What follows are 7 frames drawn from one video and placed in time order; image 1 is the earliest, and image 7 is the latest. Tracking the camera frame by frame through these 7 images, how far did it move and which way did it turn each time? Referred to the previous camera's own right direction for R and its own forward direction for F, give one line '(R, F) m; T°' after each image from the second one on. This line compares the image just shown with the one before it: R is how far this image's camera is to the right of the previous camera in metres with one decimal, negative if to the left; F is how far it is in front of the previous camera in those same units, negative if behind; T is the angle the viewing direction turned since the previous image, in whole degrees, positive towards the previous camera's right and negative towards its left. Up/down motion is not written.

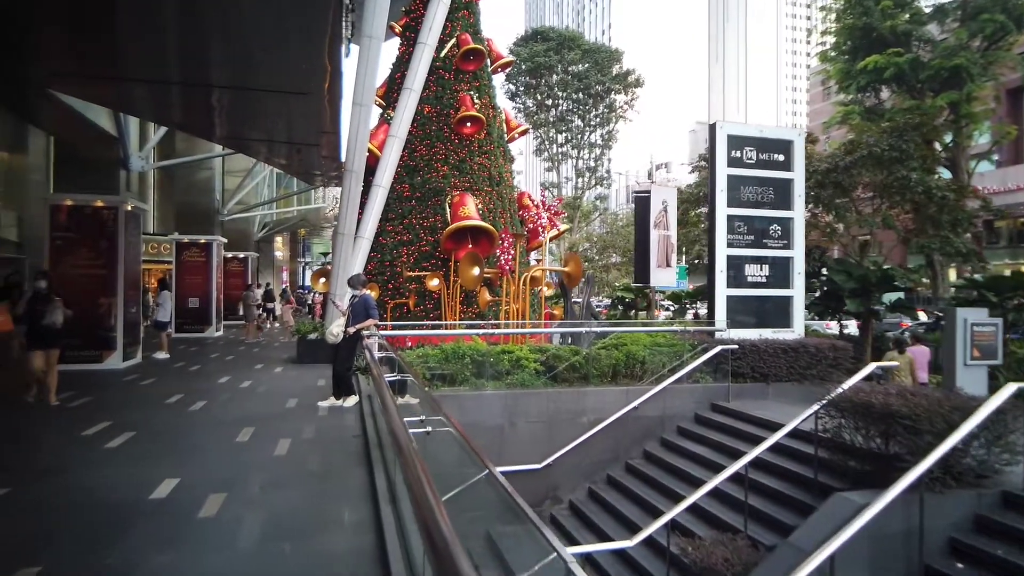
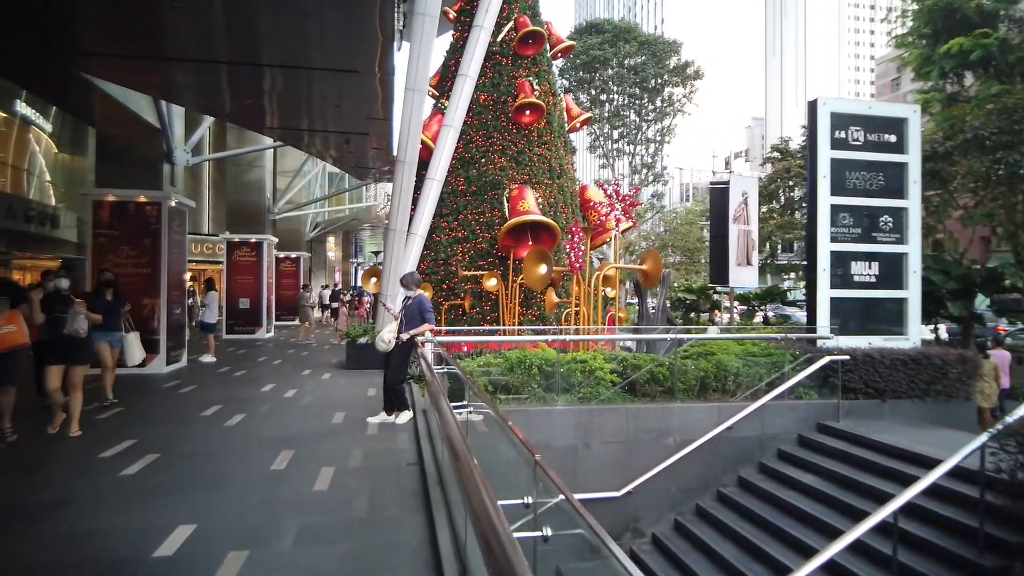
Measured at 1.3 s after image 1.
(-0.4, +1.3) m; -4°
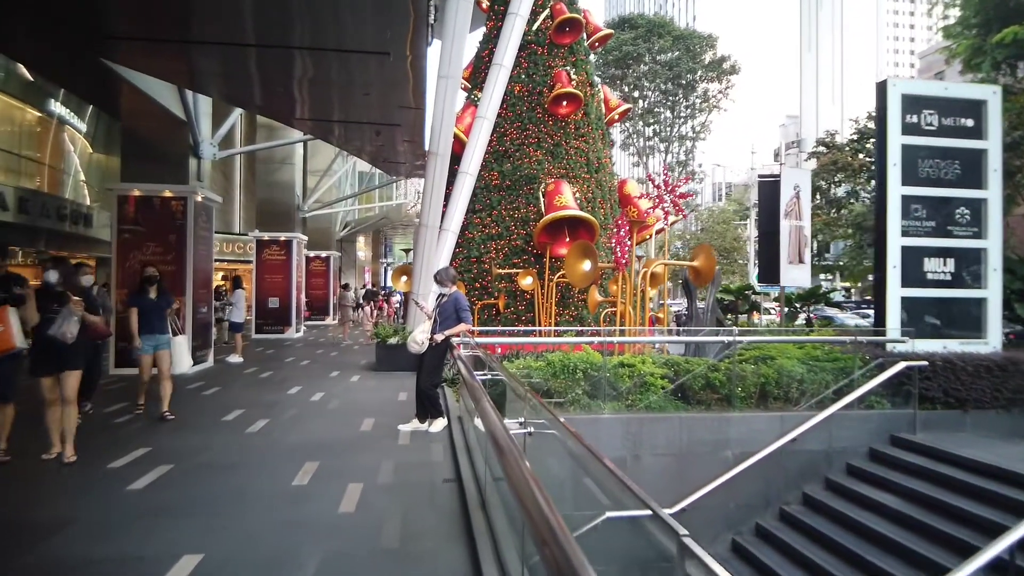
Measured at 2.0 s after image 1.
(-0.2, +0.7) m; -3°
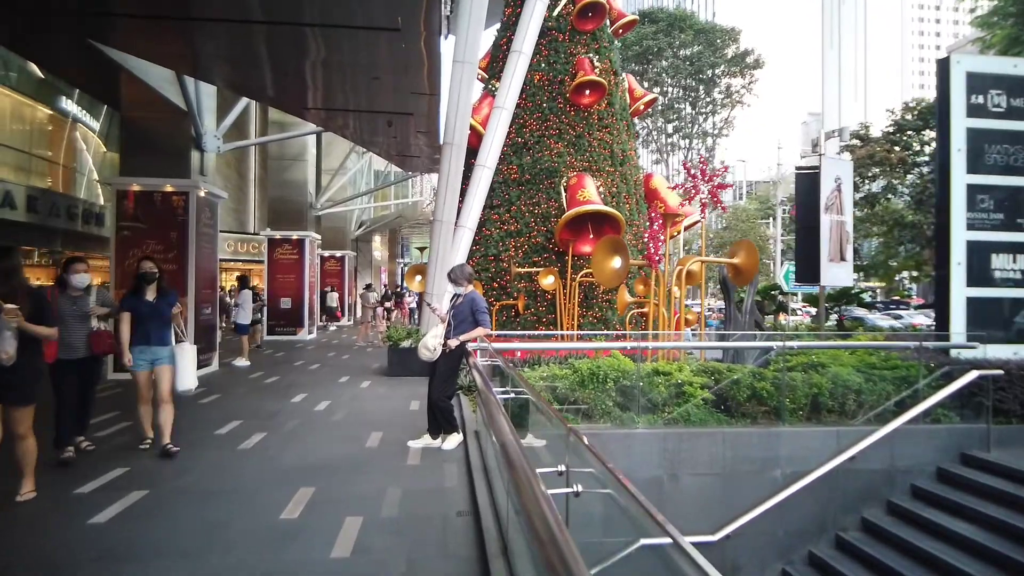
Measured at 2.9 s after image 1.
(-0.1, +0.8) m; -2°
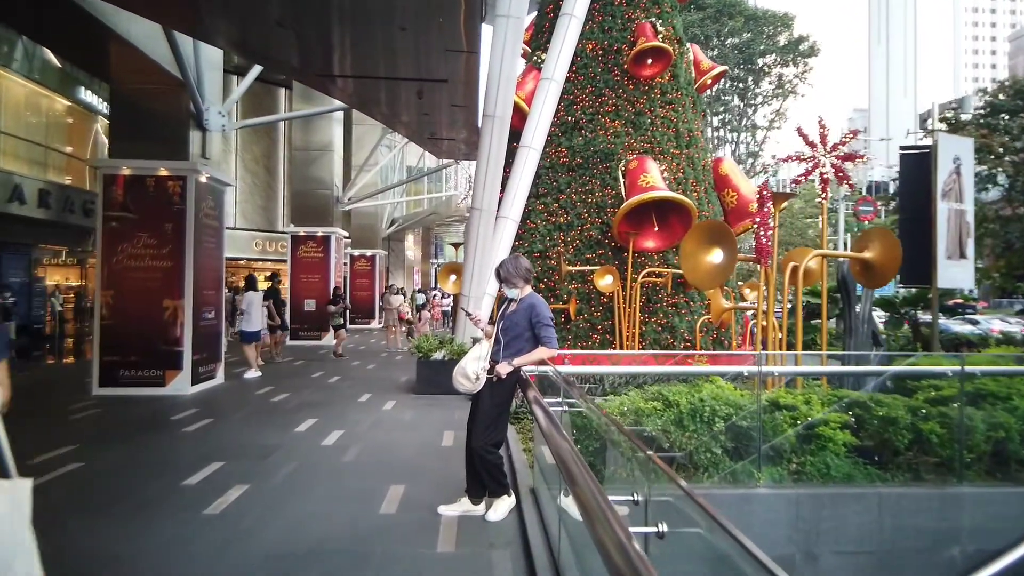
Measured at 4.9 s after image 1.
(-0.3, +2.0) m; -3°
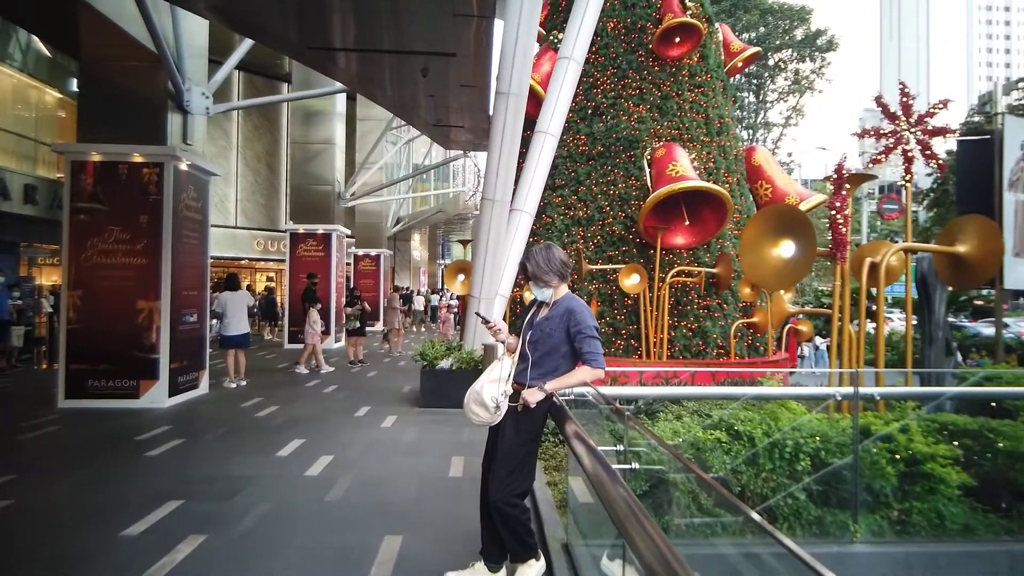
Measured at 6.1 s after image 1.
(-0.1, +1.1) m; -1°
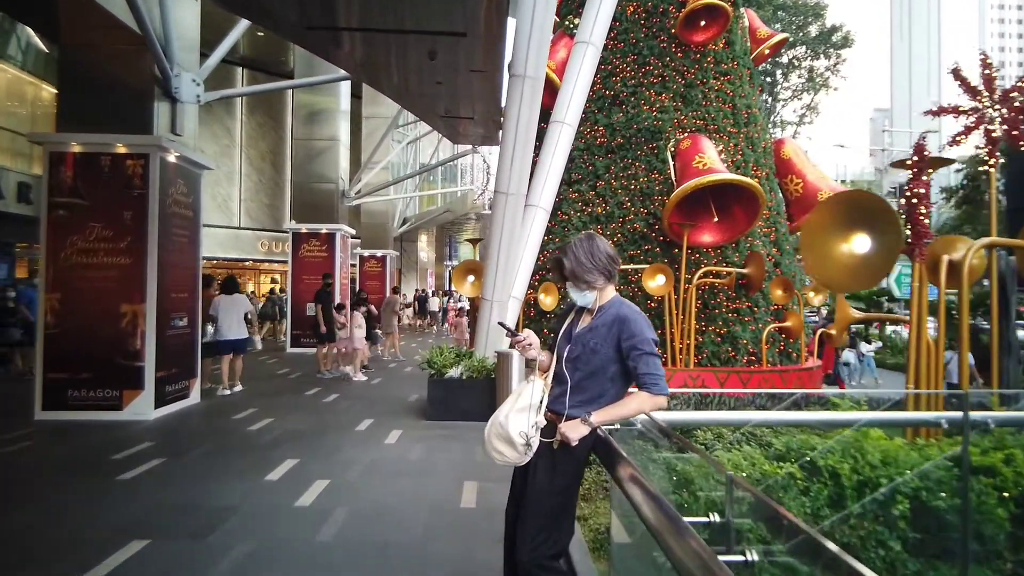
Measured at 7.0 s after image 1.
(-0.1, +0.8) m; -1°
